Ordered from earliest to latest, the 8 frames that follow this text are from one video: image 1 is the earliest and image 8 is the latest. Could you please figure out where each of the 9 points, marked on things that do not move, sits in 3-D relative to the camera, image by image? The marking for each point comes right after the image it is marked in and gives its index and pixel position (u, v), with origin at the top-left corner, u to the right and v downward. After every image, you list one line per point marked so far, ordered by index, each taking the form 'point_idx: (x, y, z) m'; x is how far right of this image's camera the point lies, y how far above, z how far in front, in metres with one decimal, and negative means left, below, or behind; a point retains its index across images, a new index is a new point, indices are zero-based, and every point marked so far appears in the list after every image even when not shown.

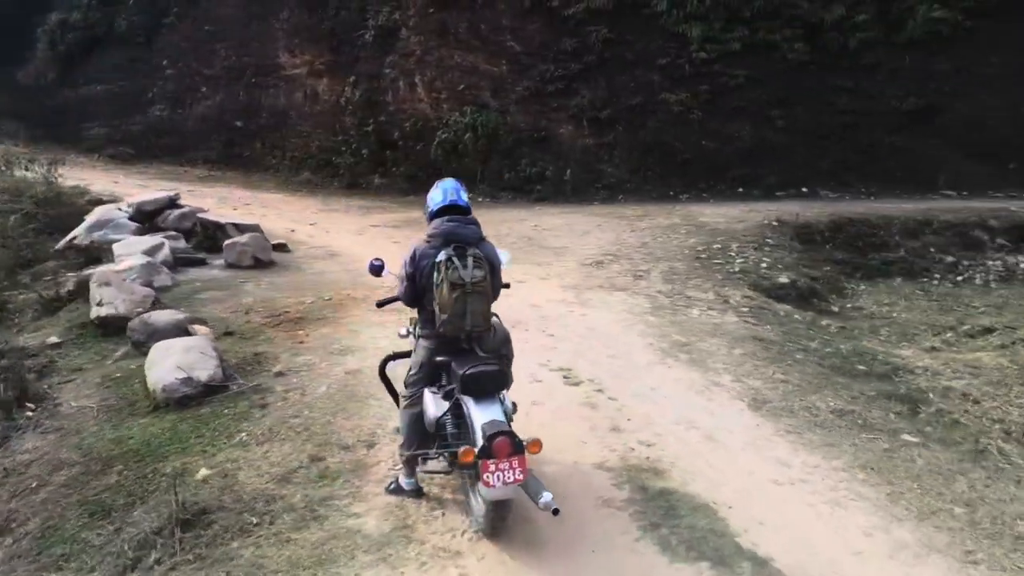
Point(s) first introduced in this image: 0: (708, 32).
0: (+3.2, +4.7, +13.9) m
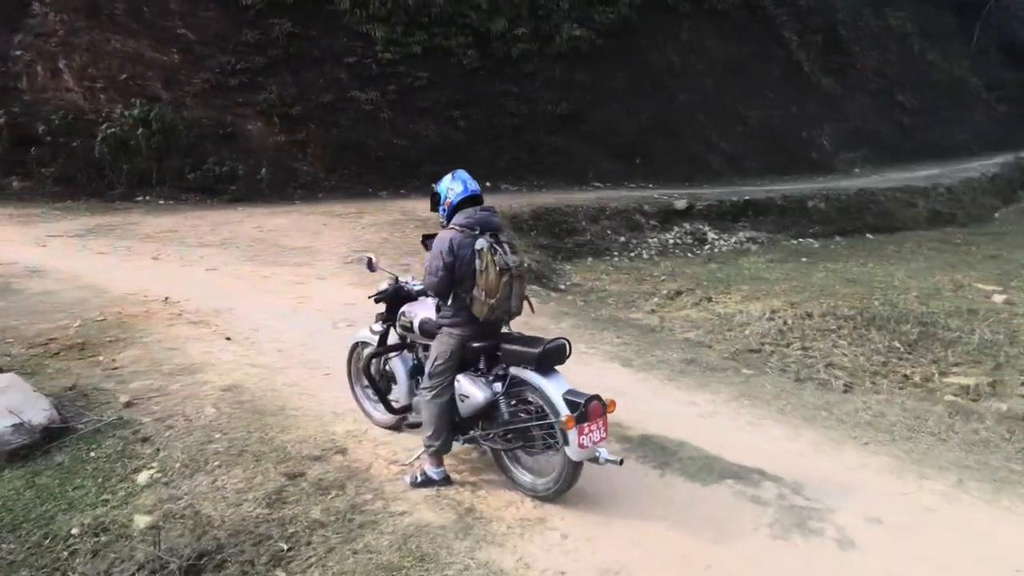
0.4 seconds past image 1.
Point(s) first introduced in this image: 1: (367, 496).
0: (-2.5, +4.8, +14.2) m
1: (-0.5, -0.8, +2.8) m
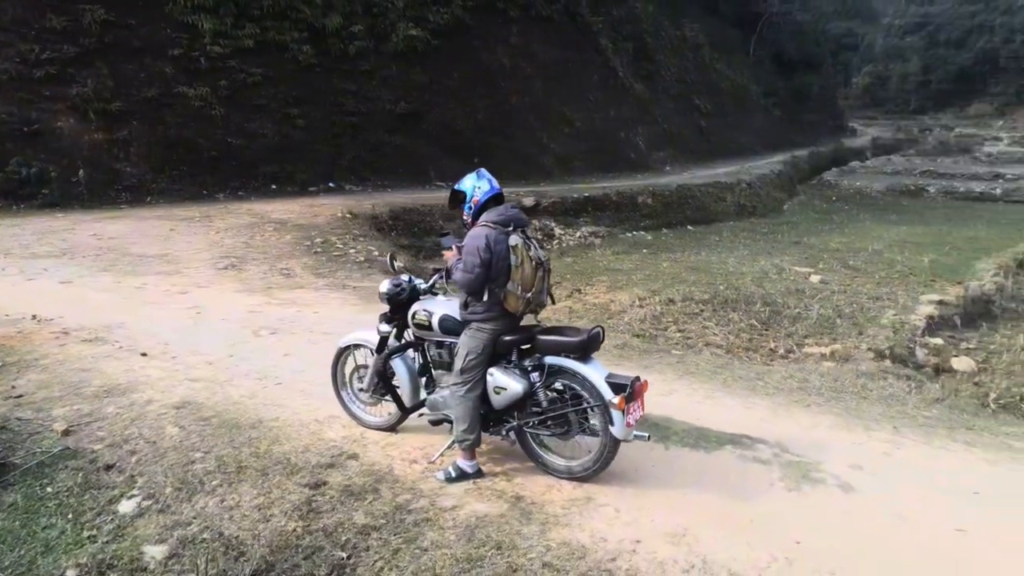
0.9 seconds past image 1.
0: (-5.3, +4.6, +13.3) m
1: (-0.4, -0.8, +2.8) m
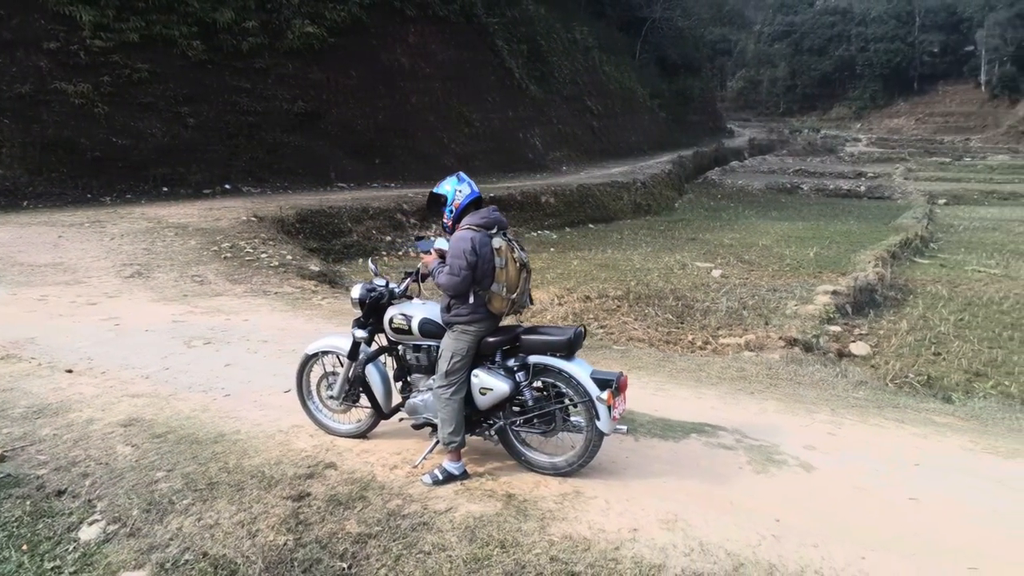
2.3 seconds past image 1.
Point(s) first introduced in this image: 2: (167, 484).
0: (-6.9, +4.5, +12.5) m
1: (-0.4, -0.8, +2.7) m
2: (-1.4, -0.8, +3.0) m
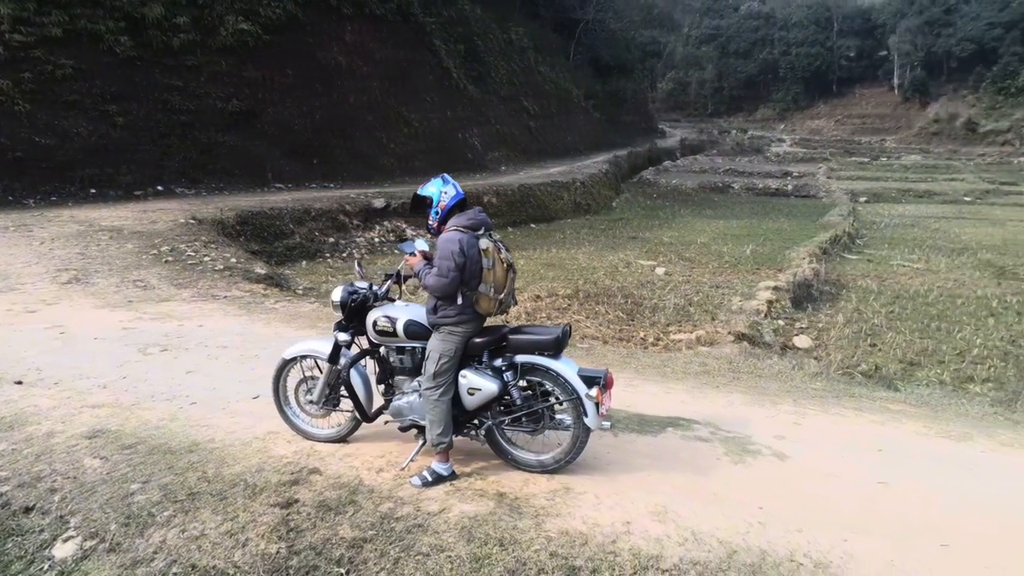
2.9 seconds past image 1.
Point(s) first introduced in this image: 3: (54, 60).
0: (-7.9, +4.4, +11.9) m
1: (-0.5, -0.8, +2.7) m
2: (-1.4, -0.8, +2.9) m
3: (-7.4, +3.7, +12.1) m
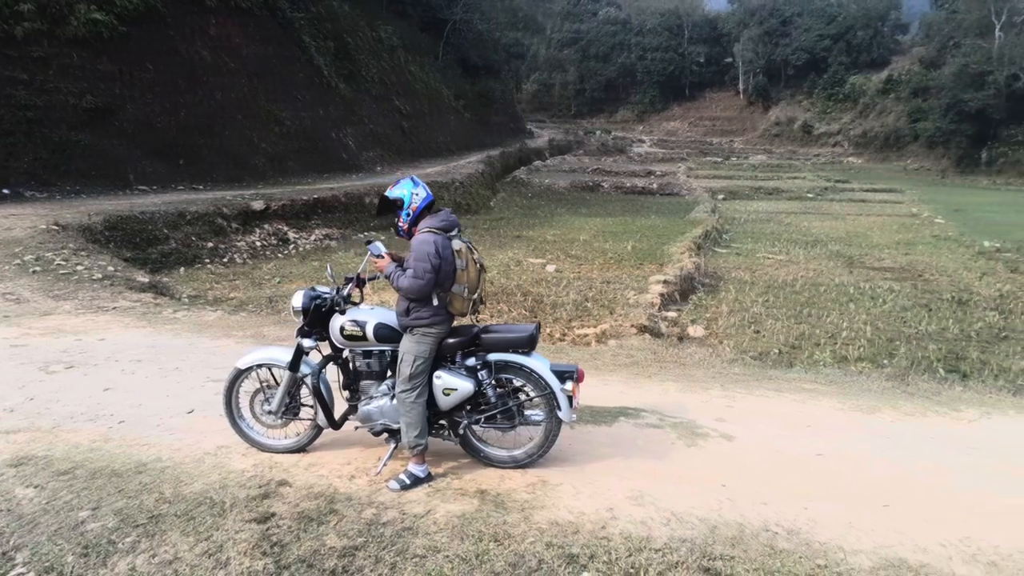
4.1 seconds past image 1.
0: (-9.5, +4.1, +10.4) m
1: (-0.5, -0.8, +2.7) m
2: (-1.5, -0.8, +2.7) m
3: (-9.1, +3.5, +10.7) m
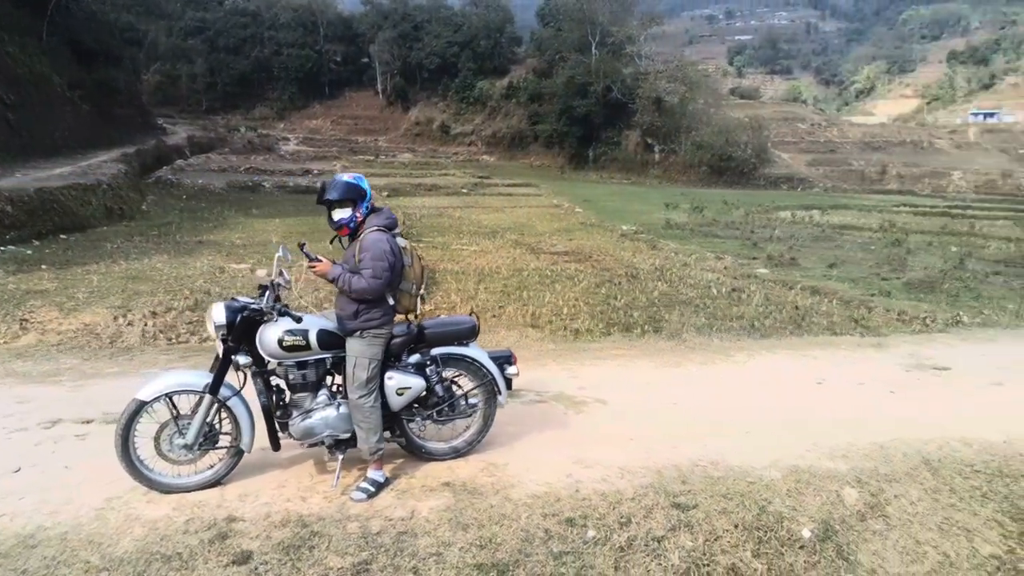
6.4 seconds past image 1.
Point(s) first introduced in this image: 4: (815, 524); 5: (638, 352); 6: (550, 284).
0: (-12.4, +3.2, +5.4) m
1: (-0.6, -0.8, +2.6) m
2: (-1.4, -0.9, +2.1) m
3: (-12.1, +2.6, +5.9) m
4: (+1.1, -0.9, +2.8) m
5: (+0.8, -0.4, +5.1) m
6: (+0.6, +0.1, +12.0) m
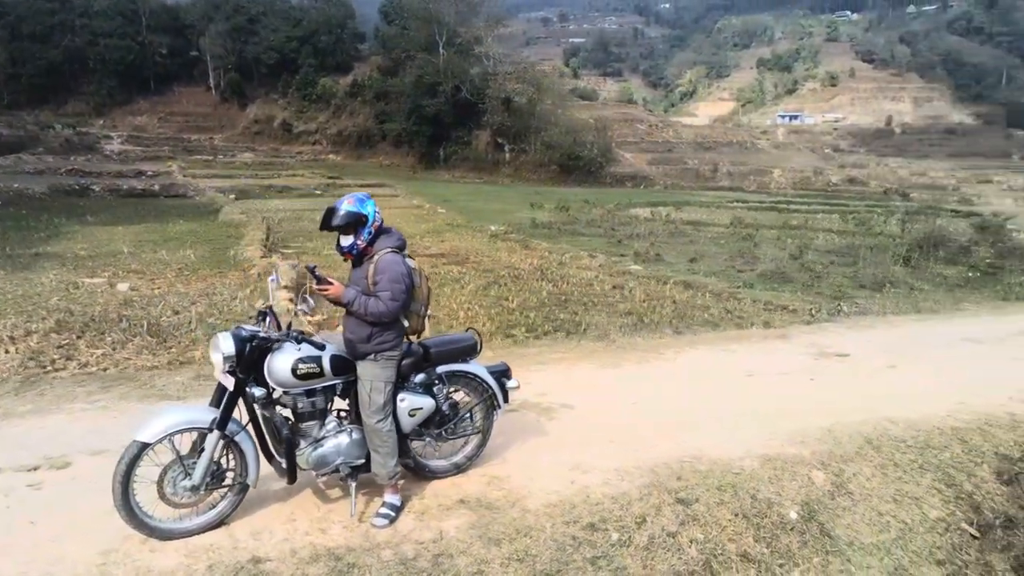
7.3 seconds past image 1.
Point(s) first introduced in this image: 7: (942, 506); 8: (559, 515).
0: (-12.8, +2.7, +2.9) m
1: (-0.4, -0.9, +2.6) m
2: (-1.2, -1.0, +1.9) m
3: (-12.6, +2.1, +3.4) m
4: (+1.2, -0.9, +3.1) m
5: (+0.4, -0.5, +5.3) m
6: (-1.2, 0.0, +12.0) m
7: (+1.9, -0.9, +3.2) m
8: (+0.2, -0.9, +2.8) m
